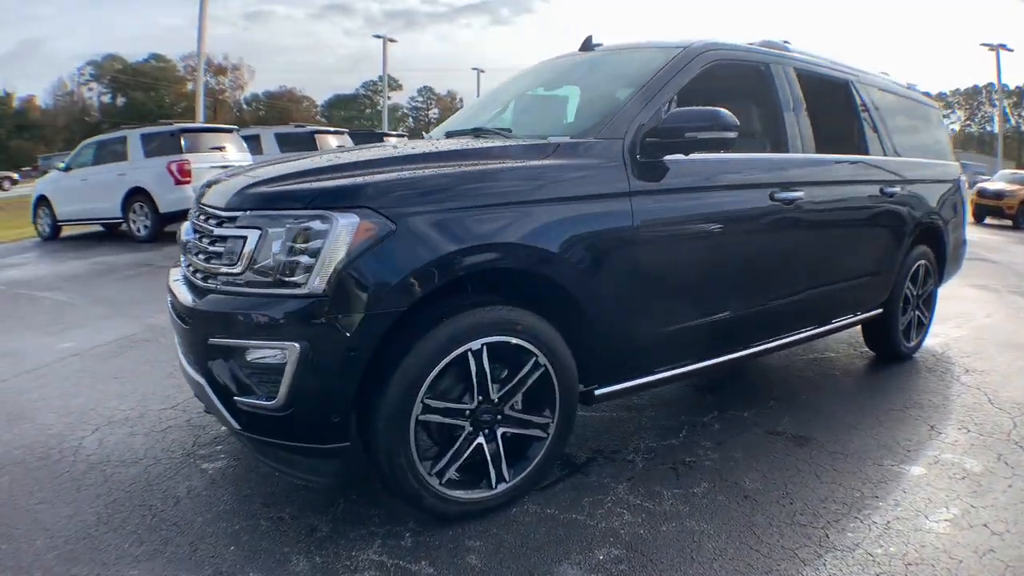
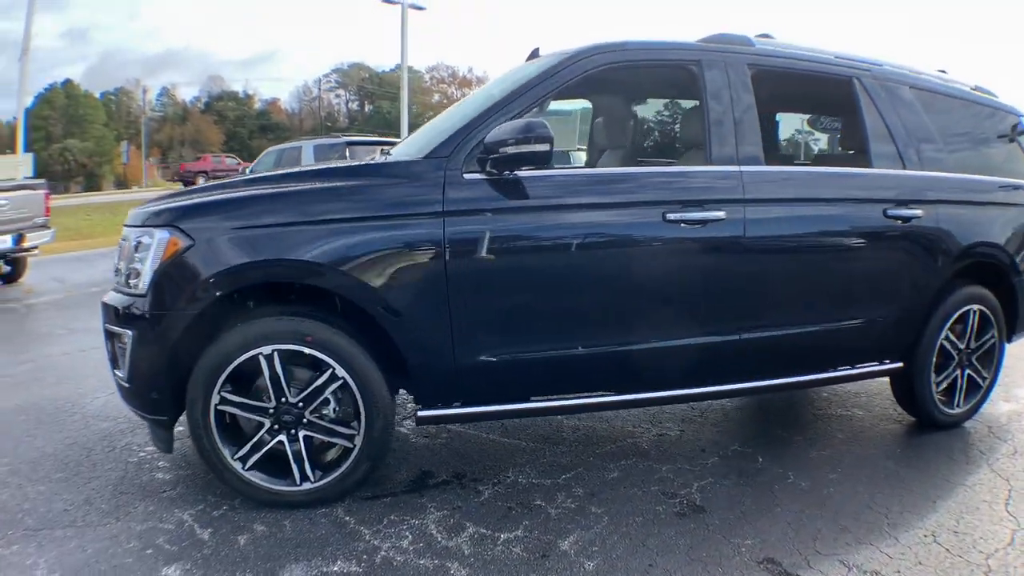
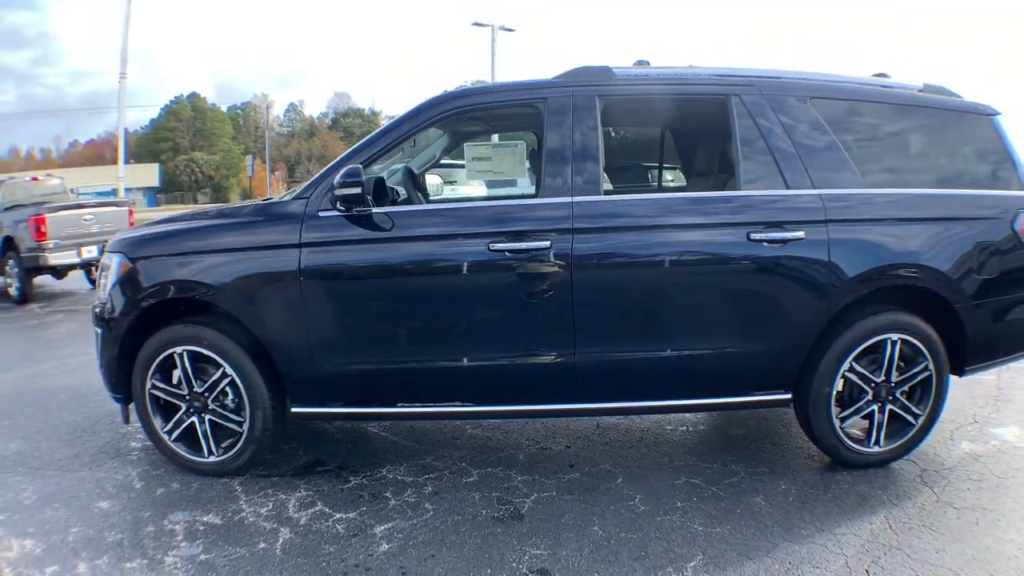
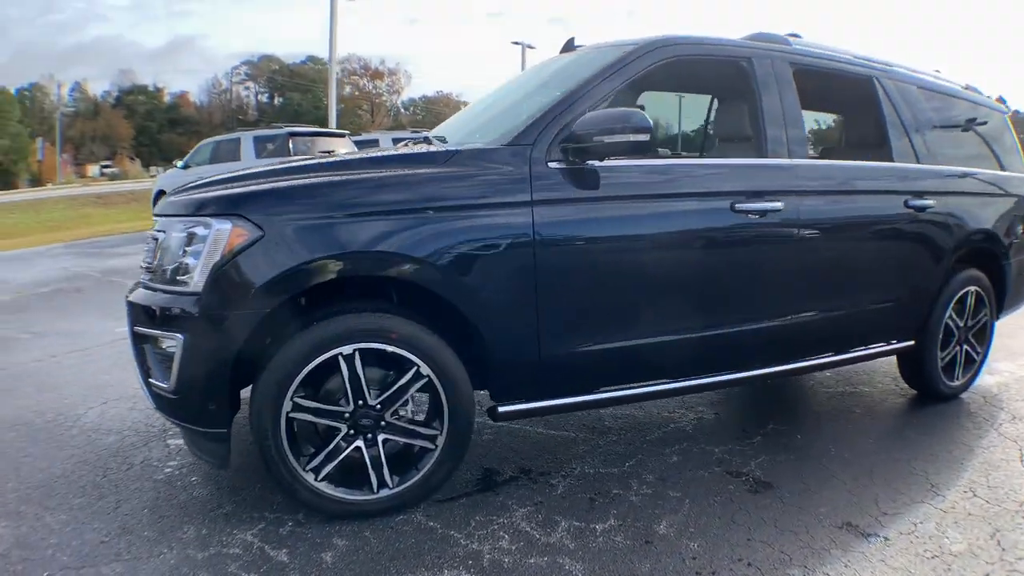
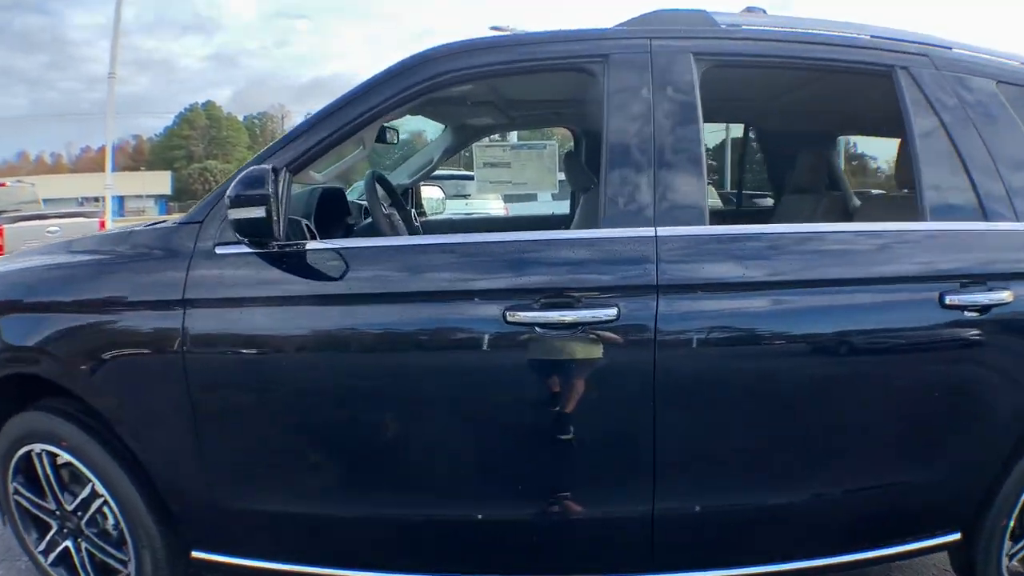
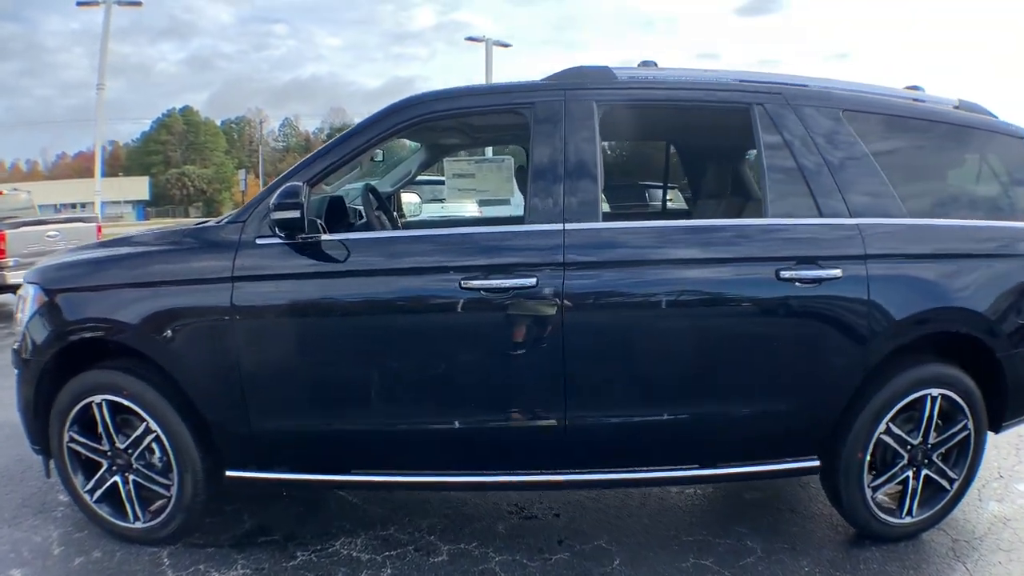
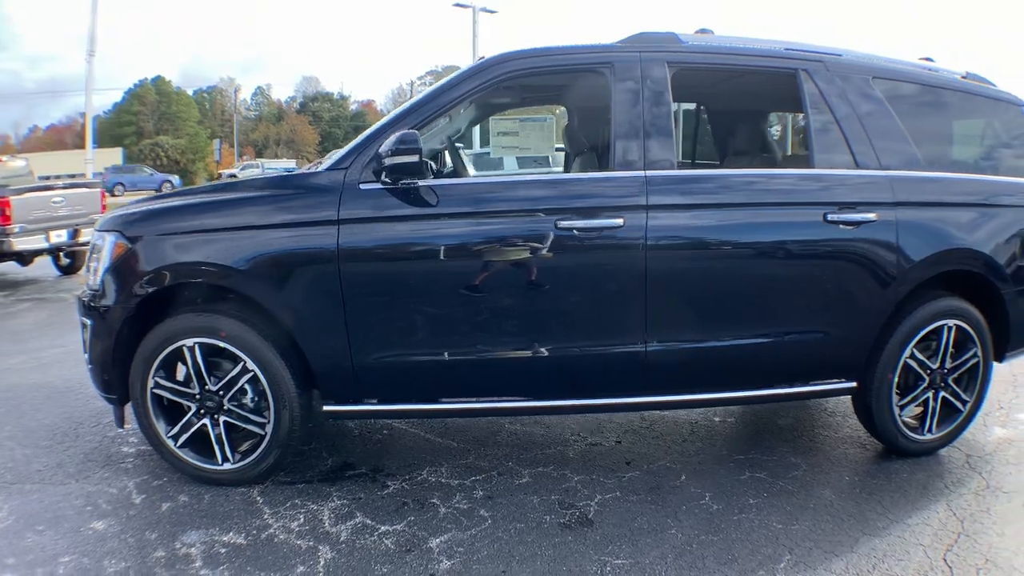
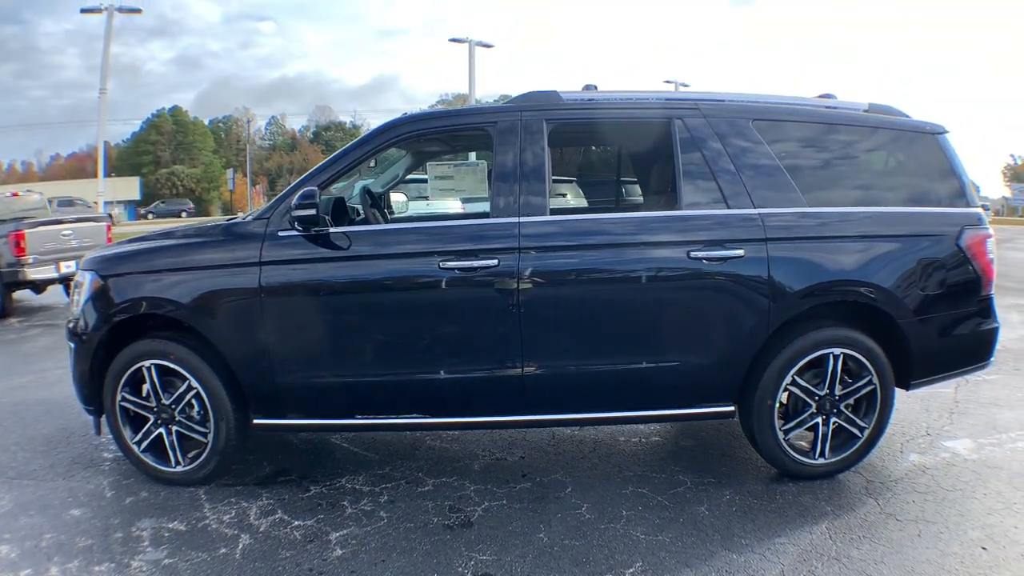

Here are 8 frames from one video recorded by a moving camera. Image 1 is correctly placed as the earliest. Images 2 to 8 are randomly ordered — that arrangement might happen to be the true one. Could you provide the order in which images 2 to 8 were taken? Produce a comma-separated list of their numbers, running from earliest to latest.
4, 2, 7, 3, 8, 6, 5
